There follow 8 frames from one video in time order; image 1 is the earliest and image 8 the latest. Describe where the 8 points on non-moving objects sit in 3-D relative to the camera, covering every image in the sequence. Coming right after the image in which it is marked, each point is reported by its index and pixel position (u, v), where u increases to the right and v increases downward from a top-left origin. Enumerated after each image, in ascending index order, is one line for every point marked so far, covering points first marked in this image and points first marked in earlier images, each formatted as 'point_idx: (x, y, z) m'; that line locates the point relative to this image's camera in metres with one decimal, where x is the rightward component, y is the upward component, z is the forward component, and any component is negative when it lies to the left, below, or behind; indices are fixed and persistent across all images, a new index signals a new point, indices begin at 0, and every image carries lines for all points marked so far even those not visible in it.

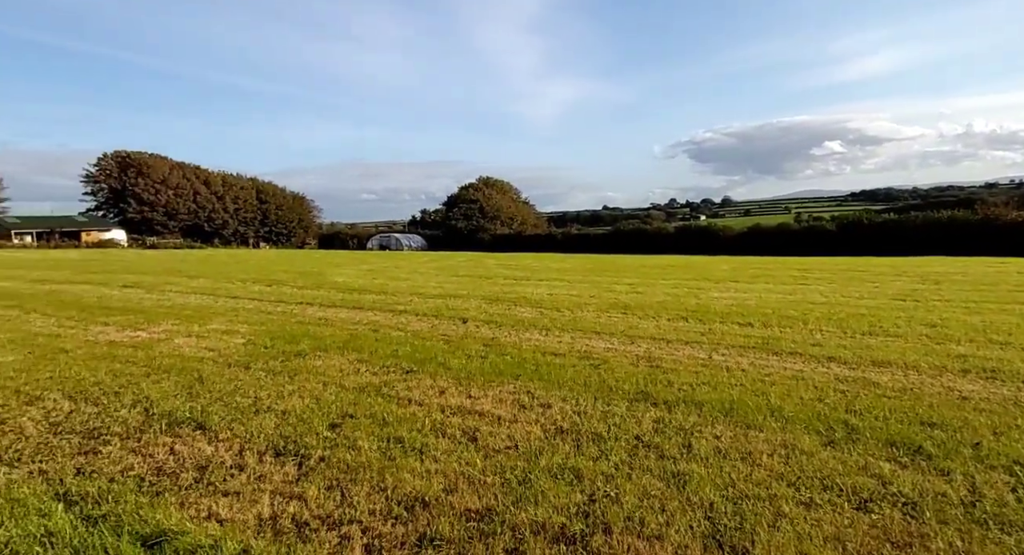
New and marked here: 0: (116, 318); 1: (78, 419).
0: (-6.8, -0.7, +10.3) m
1: (-3.5, -1.1, +4.8) m
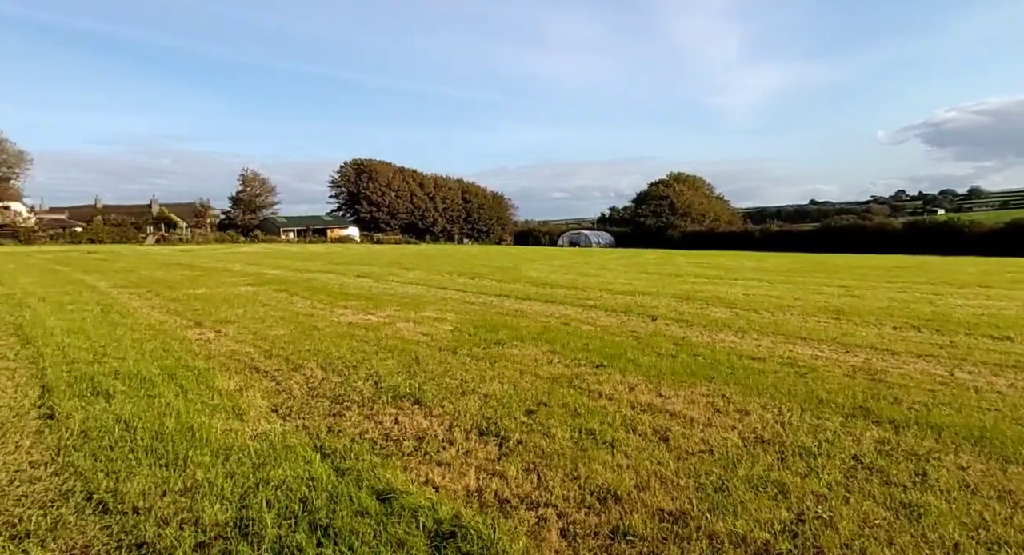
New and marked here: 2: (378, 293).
0: (-3.2, -0.5, +11.9) m
1: (-1.8, -1.1, +5.7) m
2: (-3.1, -0.4, +13.5) m
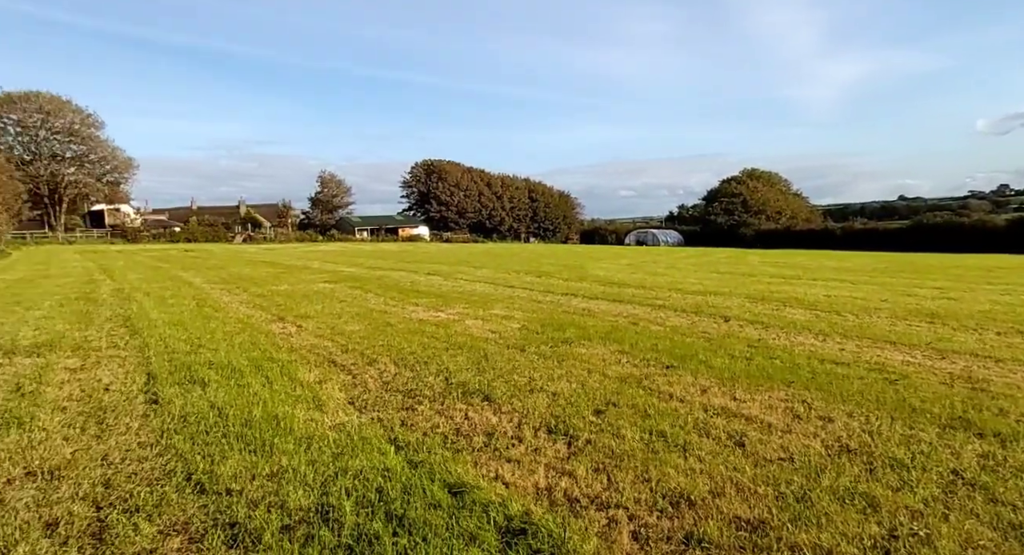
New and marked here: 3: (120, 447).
0: (-1.9, -0.5, +12.2) m
1: (-1.1, -1.0, +5.9) m
2: (-1.5, -0.3, +13.7) m
3: (-2.7, -1.2, +4.0) m
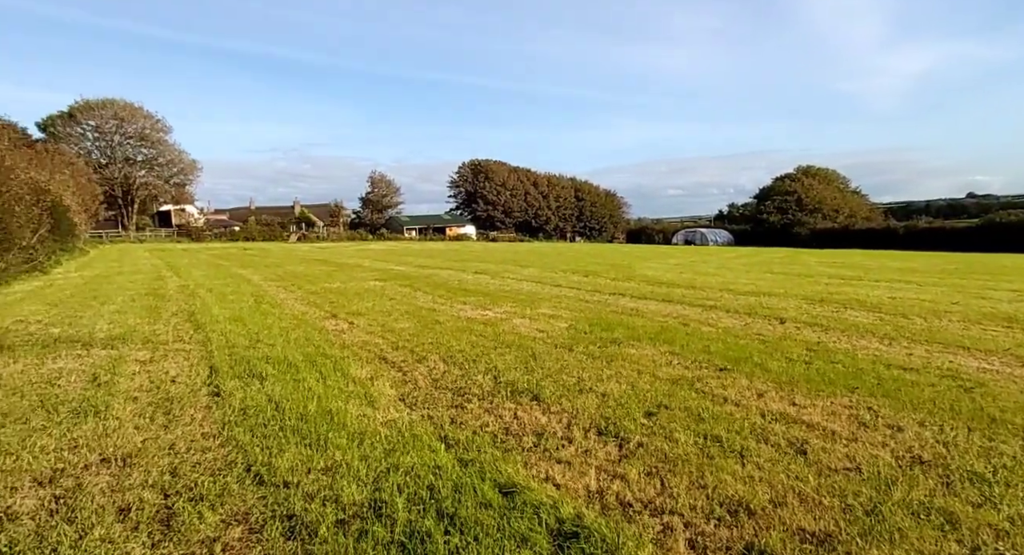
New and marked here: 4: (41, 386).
0: (-0.9, -0.4, +12.3) m
1: (-0.6, -1.0, +5.9) m
2: (-0.4, -0.3, +13.8) m
3: (-2.3, -1.1, +4.1) m
4: (-4.4, -1.0, +5.4) m
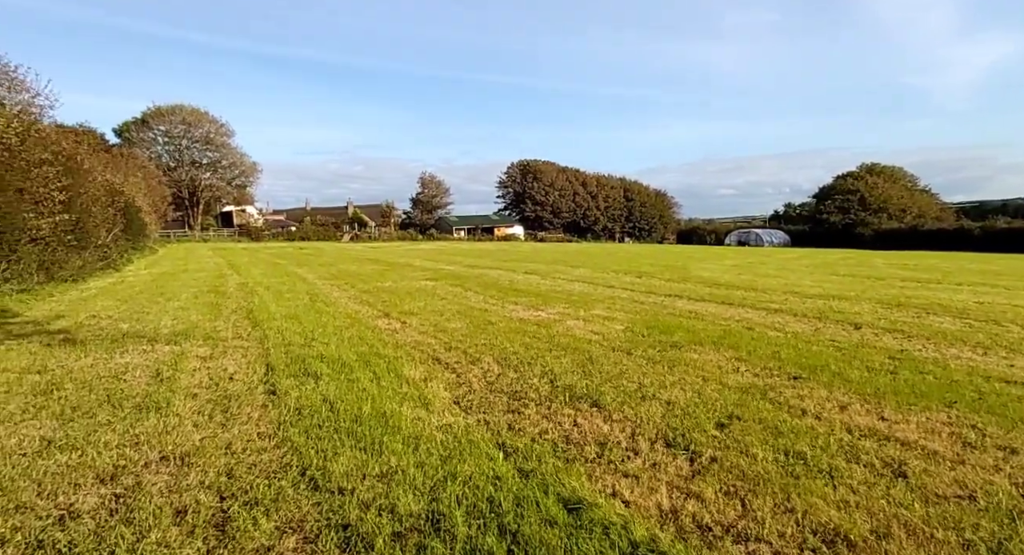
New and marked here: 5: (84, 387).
0: (+0.2, -0.4, +12.1) m
1: (-0.1, -1.0, +5.7) m
2: (+0.8, -0.3, +13.5) m
3: (-1.9, -1.1, +4.1) m
4: (-3.8, -1.0, +5.5) m
5: (-3.9, -1.0, +5.3) m
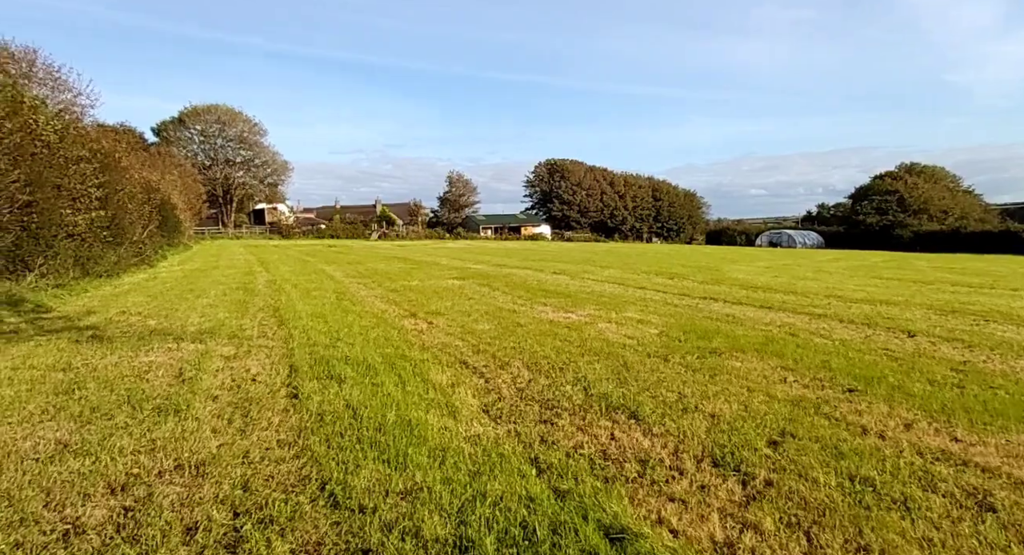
0: (+0.8, -0.4, +11.8) m
1: (+0.2, -1.0, +5.4) m
2: (+1.4, -0.3, +13.2) m
3: (-1.7, -1.1, +3.9) m
4: (-3.5, -0.9, +5.4) m
5: (-3.6, -1.0, +5.1) m
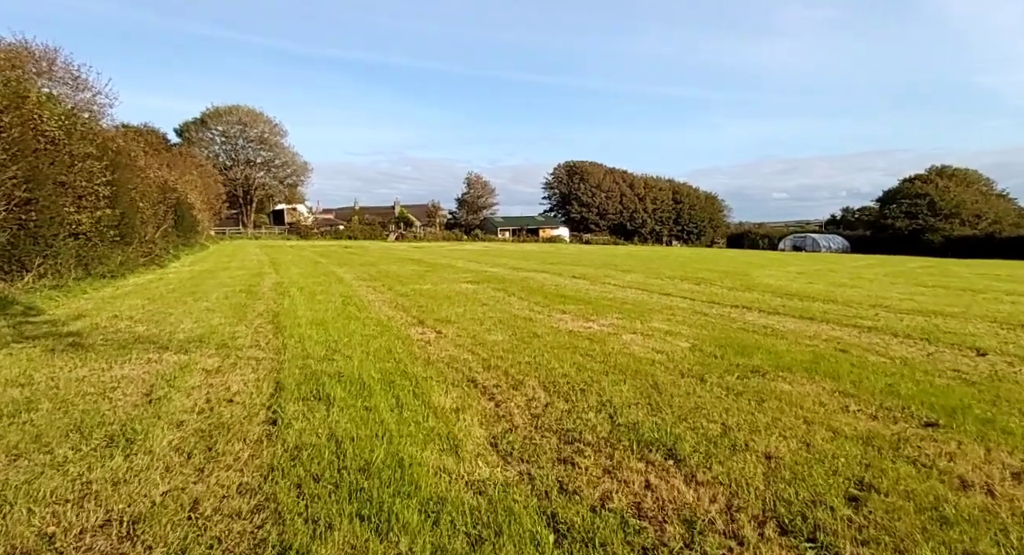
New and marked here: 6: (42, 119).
0: (+1.1, -0.5, +11.0) m
1: (+0.3, -1.1, +4.7) m
2: (+1.8, -0.4, +12.4) m
3: (-1.6, -1.2, +3.2) m
4: (-3.4, -1.0, +4.7) m
5: (-3.5, -1.0, +4.5) m
6: (-10.4, +3.5, +12.8) m
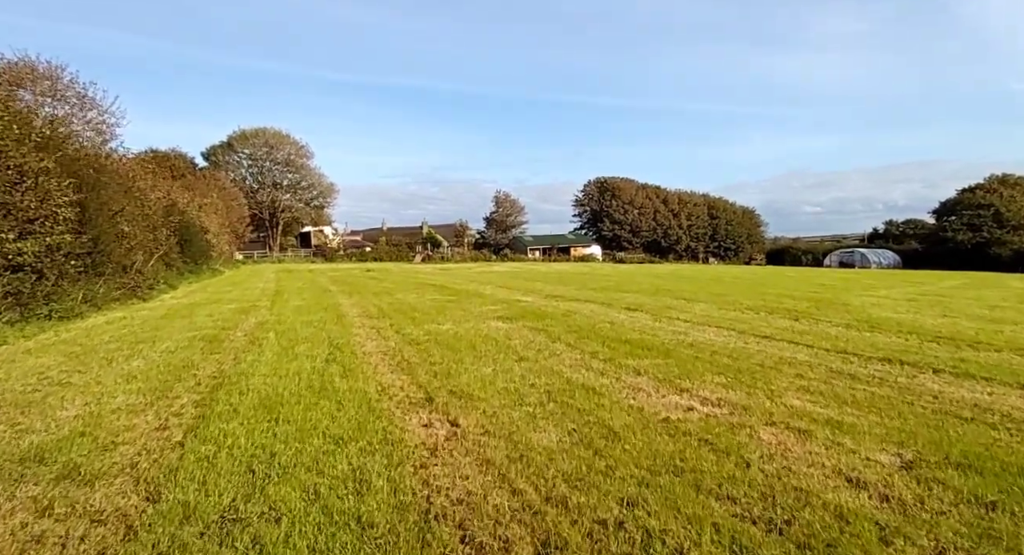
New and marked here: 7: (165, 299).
0: (+1.8, -1.1, +7.7) m
1: (+0.7, -1.5, +1.4) m
2: (+2.5, -1.0, +9.1) m
3: (-1.3, -1.5, +0.1) m
4: (-3.1, -1.4, +1.7) m
5: (-3.1, -1.4, +1.5) m
6: (-9.6, +2.7, +10.2) m
7: (-10.7, -0.6, +17.9) m
